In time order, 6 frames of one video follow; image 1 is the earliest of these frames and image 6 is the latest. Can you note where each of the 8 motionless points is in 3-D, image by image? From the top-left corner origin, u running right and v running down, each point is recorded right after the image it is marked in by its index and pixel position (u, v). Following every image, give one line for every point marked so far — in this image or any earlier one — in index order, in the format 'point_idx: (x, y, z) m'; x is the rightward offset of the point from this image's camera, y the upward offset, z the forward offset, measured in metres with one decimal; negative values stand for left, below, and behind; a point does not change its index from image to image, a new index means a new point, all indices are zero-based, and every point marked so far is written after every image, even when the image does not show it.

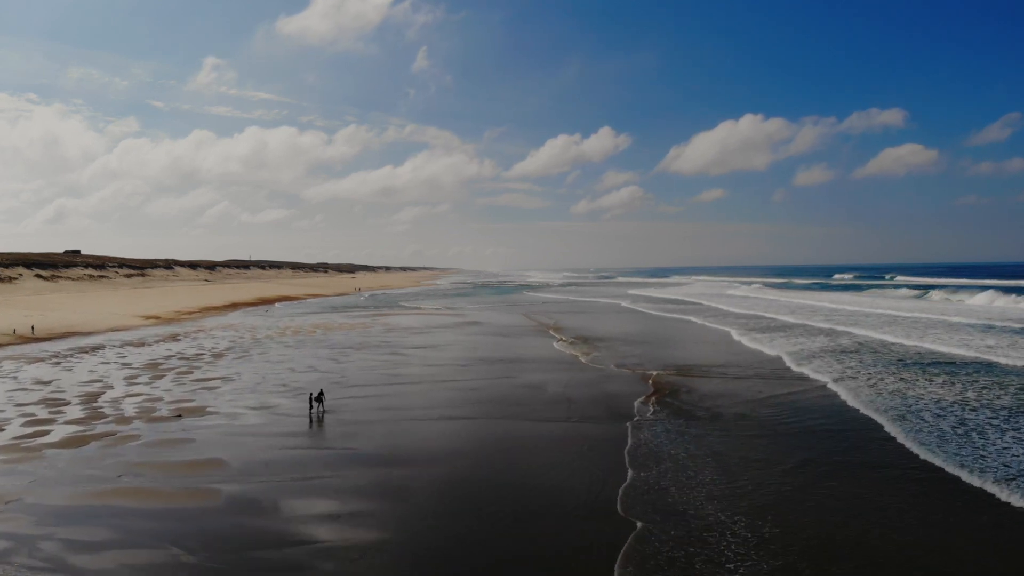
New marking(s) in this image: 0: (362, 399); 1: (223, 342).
0: (-2.9, -2.2, +10.4) m
1: (-10.3, -1.9, +18.7) m
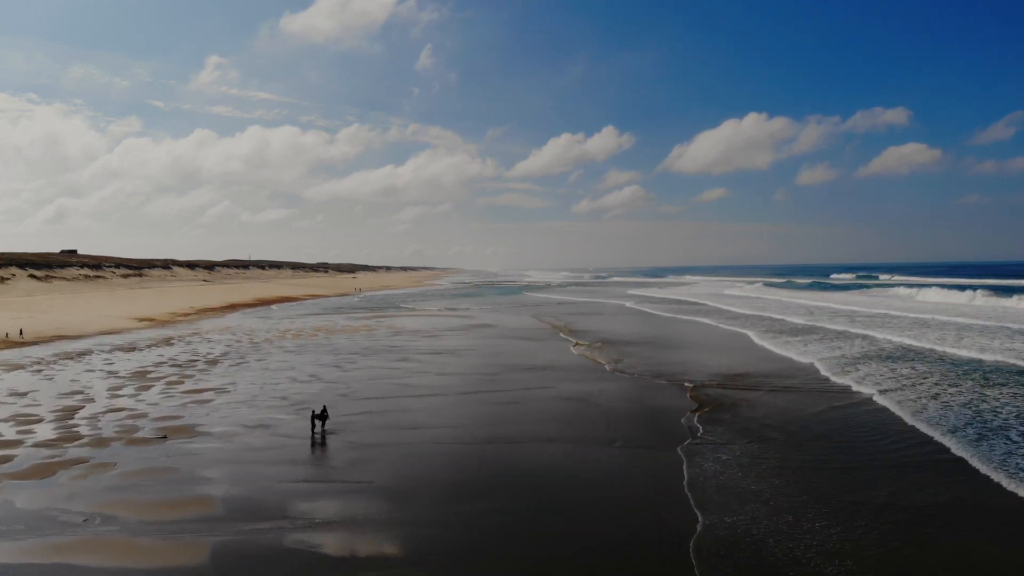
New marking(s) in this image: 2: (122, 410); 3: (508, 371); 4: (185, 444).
0: (-2.4, -2.3, +9.2) m
1: (-9.8, -2.0, +17.6) m
2: (-7.5, -2.4, +10.1) m
3: (-0.1, -2.0, +12.6) m
4: (-5.0, -2.4, +8.1) m
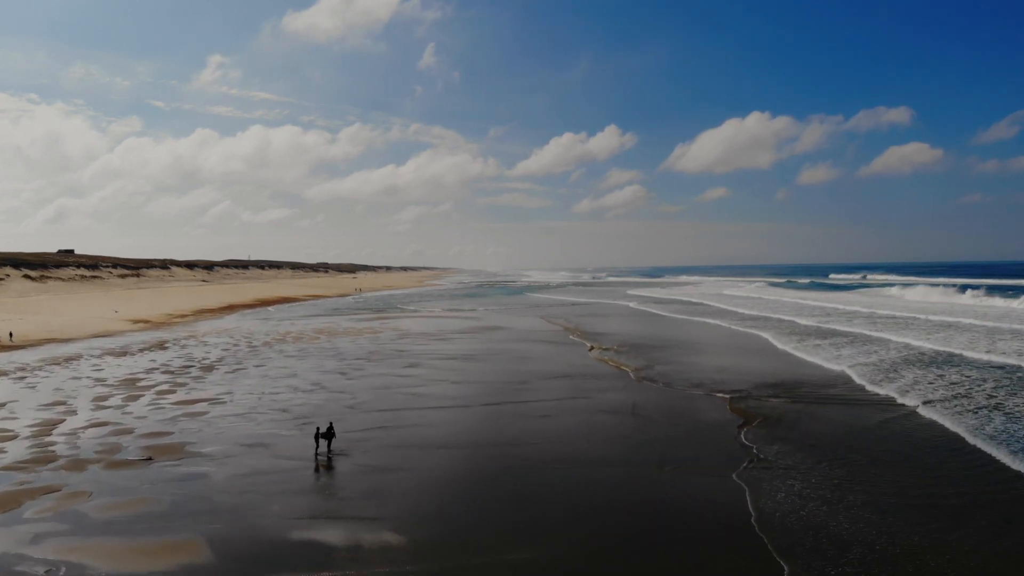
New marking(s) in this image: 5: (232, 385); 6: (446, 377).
0: (-1.9, -2.3, +8.3) m
1: (-9.3, -2.0, +16.6) m
2: (-7.0, -2.4, +9.1) m
3: (+0.3, -2.0, +11.7) m
4: (-4.6, -2.4, +7.1) m
5: (-6.3, -2.2, +11.8) m
6: (-1.5, -2.1, +12.2) m
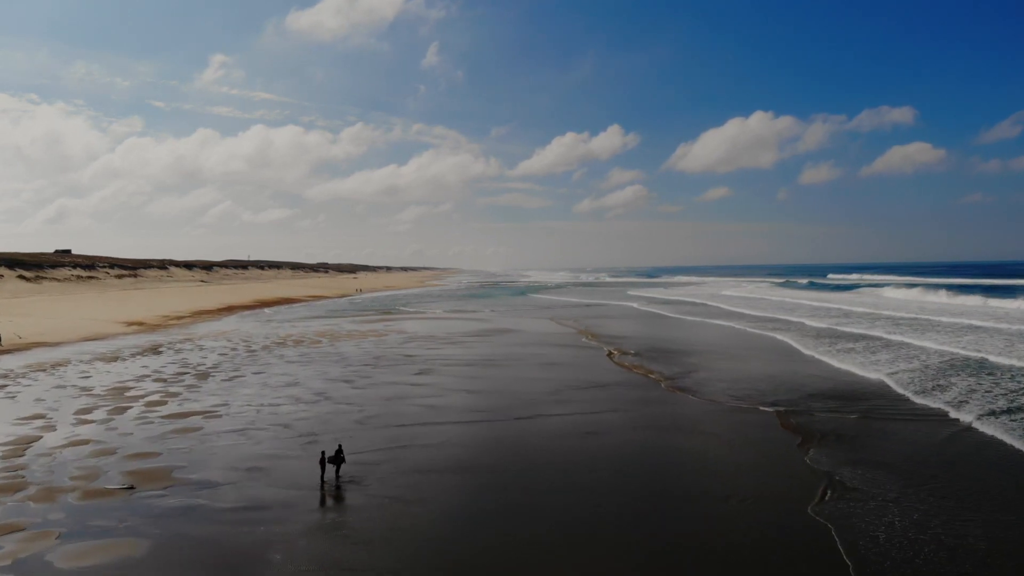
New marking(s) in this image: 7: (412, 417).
0: (-1.5, -2.3, +7.3) m
1: (-8.9, -2.0, +15.6) m
2: (-6.6, -2.4, +8.2) m
3: (+0.8, -2.0, +10.7) m
4: (-4.1, -2.5, +6.2) m
5: (-5.8, -2.2, +10.9) m
6: (-1.1, -2.1, +11.2) m
7: (-1.7, -2.2, +9.1) m
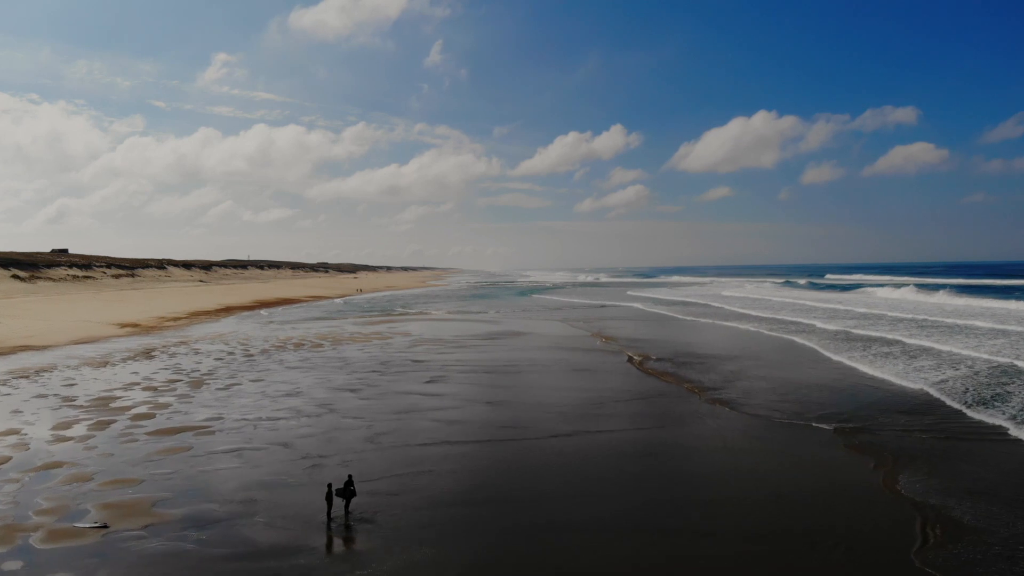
0: (-1.1, -2.3, +6.3) m
1: (-8.5, -2.0, +14.7) m
2: (-6.2, -2.4, +7.2) m
3: (+1.2, -2.1, +9.7) m
4: (-3.7, -2.5, +5.2) m
5: (-5.4, -2.2, +9.9) m
6: (-0.6, -2.1, +10.2) m
7: (-1.3, -2.3, +8.1) m
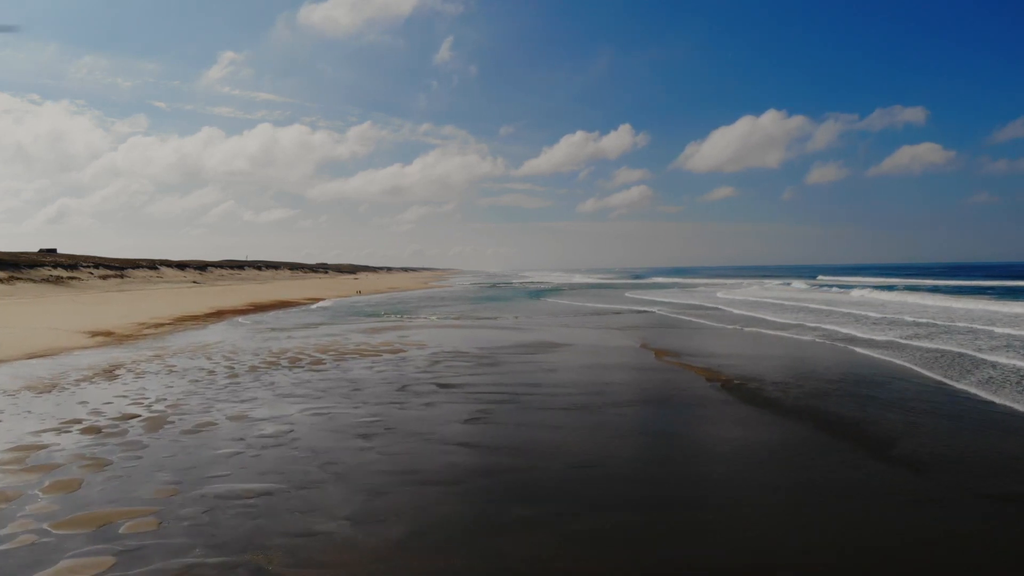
0: (+0.1, -2.4, +3.3) m
1: (-7.3, -2.2, +11.6) m
2: (-5.0, -2.5, +4.2) m
3: (+2.4, -2.2, +6.7) m
4: (-2.6, -2.6, +2.2) m
5: (-4.3, -2.3, +6.9) m
6: (+0.5, -2.2, +7.2) m
7: (-0.2, -2.4, +5.1) m
